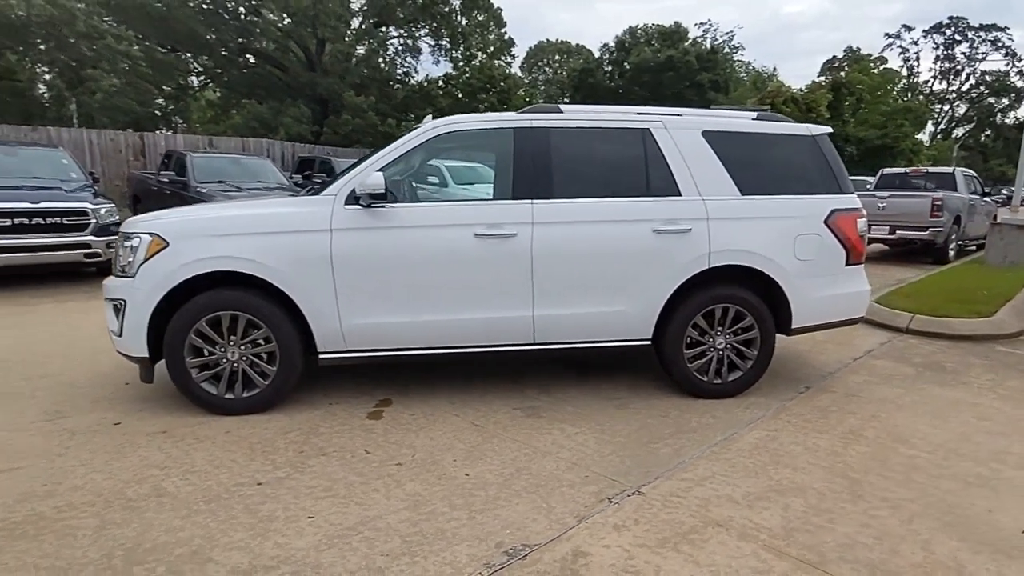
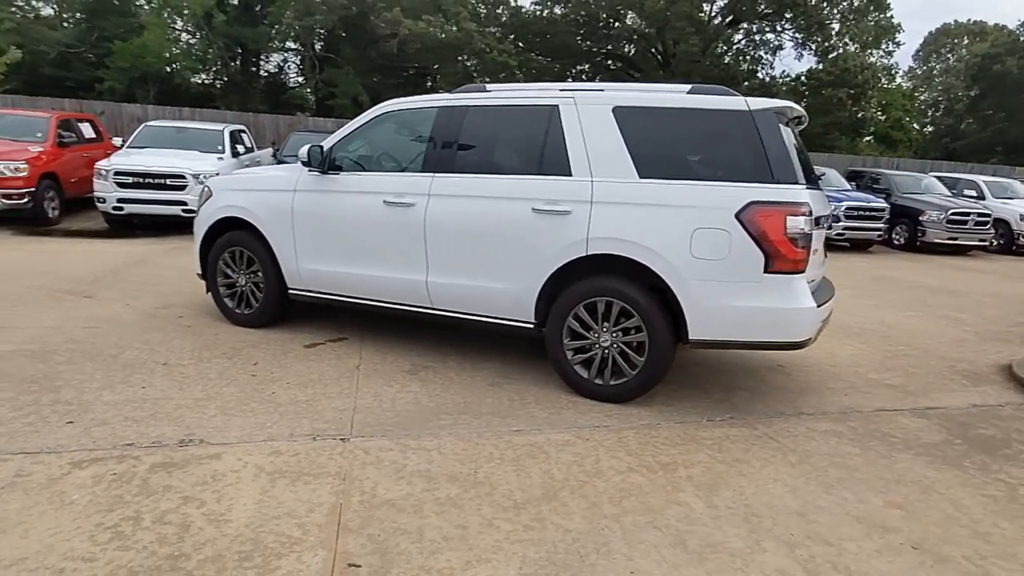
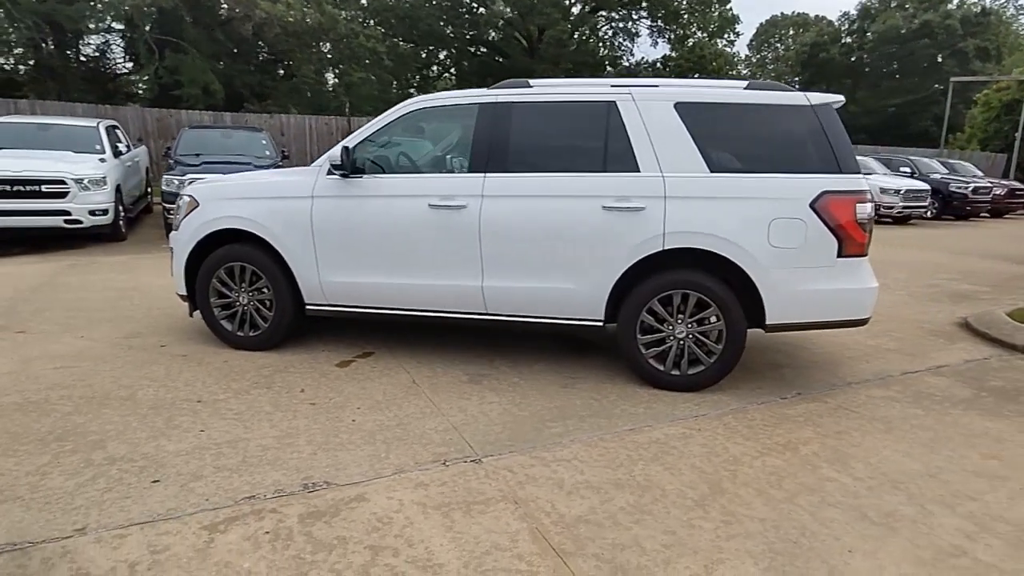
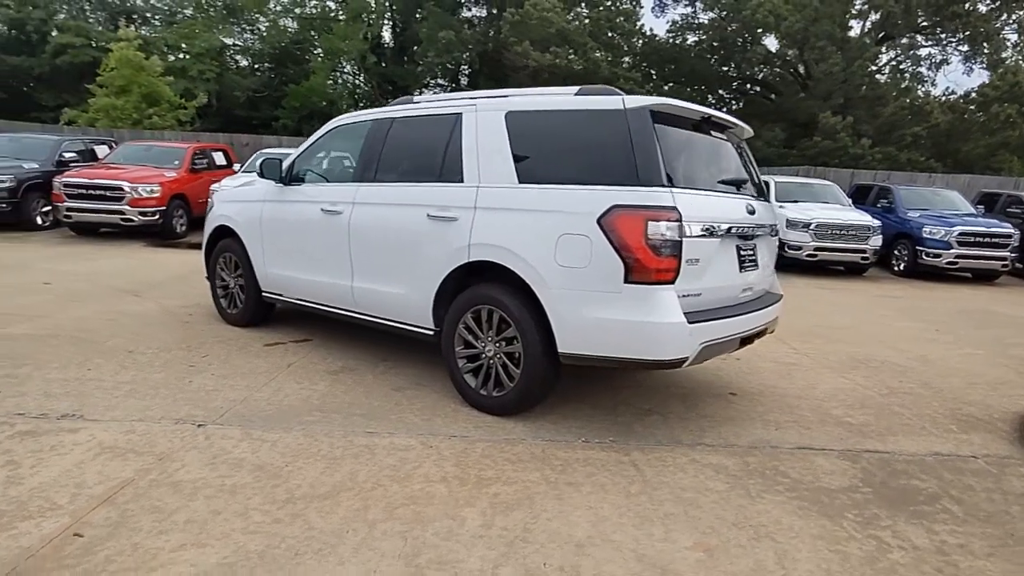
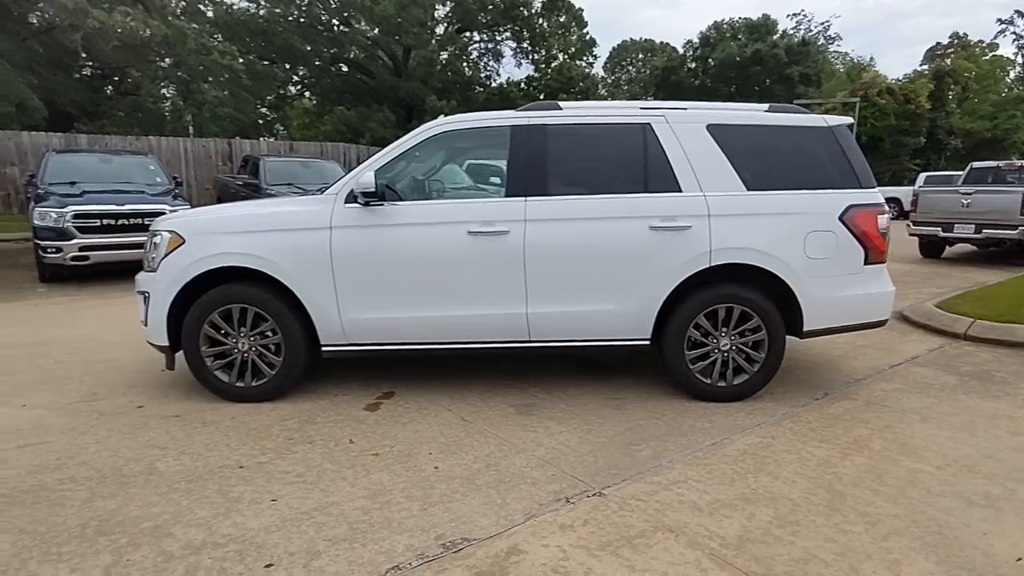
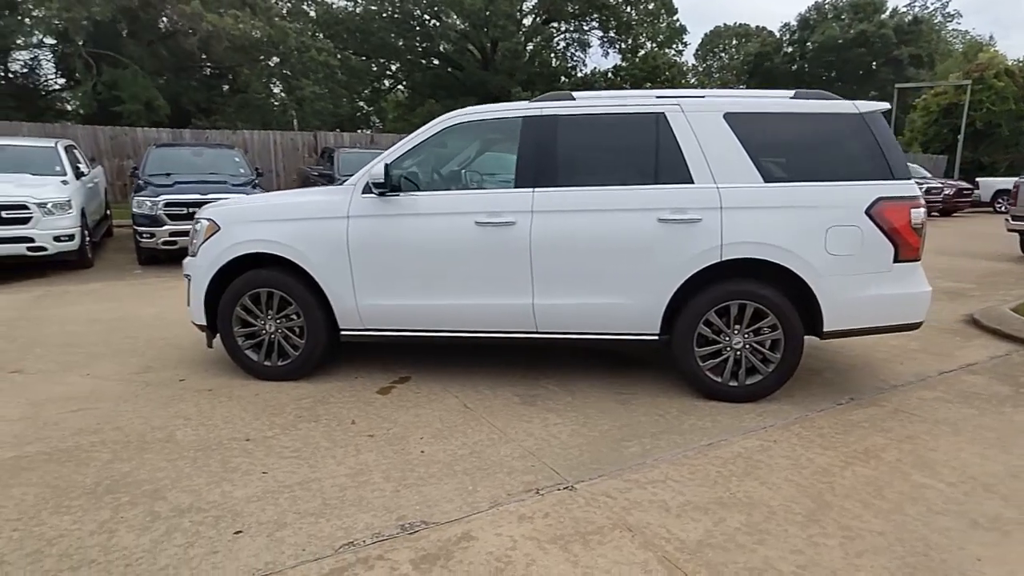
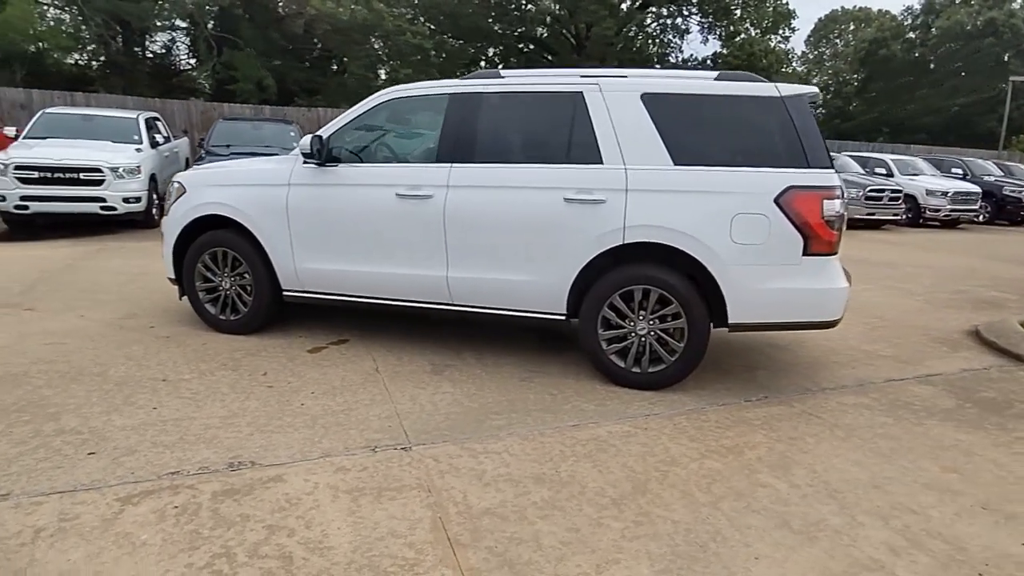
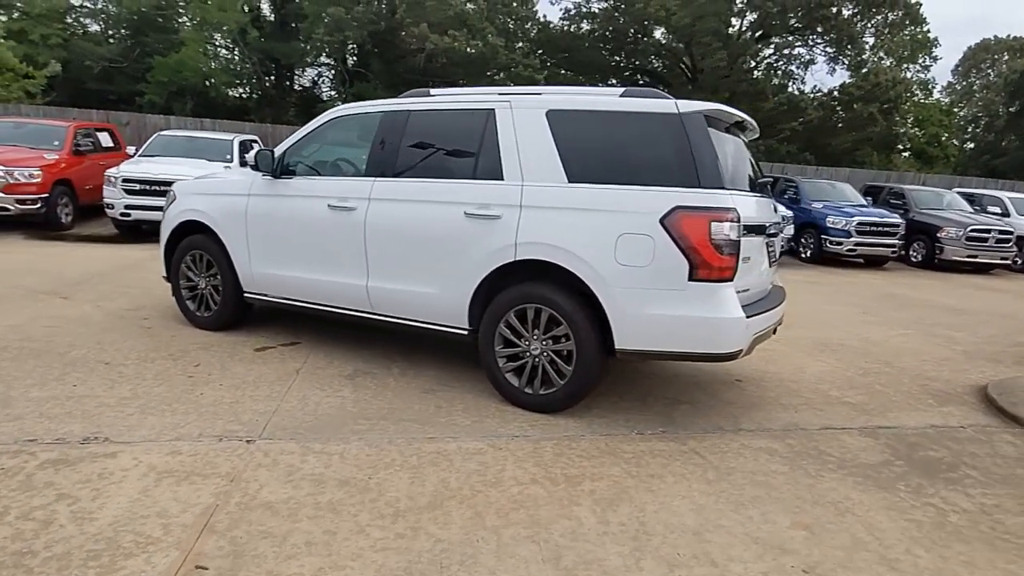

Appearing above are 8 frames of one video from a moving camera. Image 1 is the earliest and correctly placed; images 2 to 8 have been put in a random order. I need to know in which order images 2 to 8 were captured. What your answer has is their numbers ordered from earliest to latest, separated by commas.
5, 6, 3, 7, 2, 8, 4
